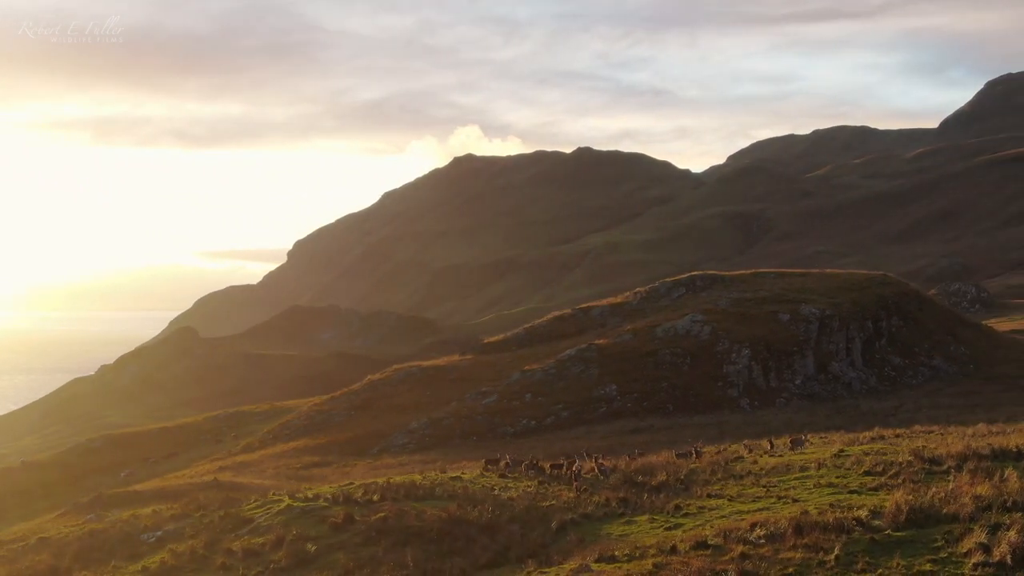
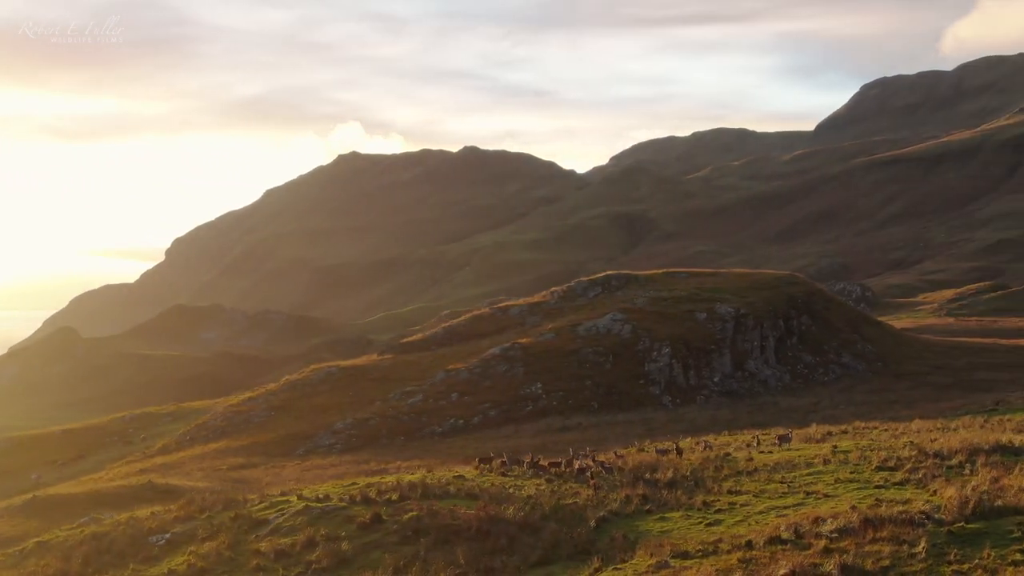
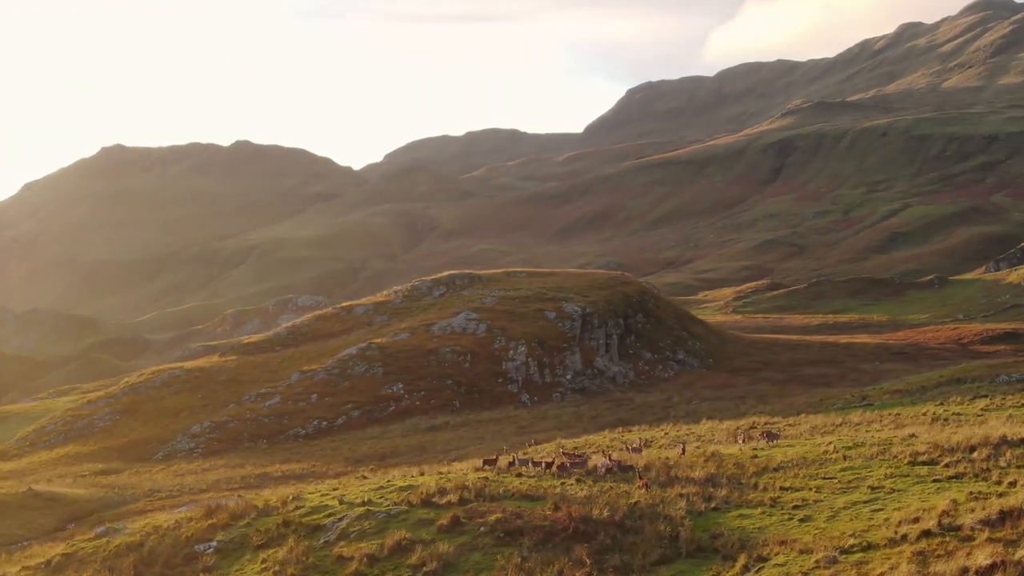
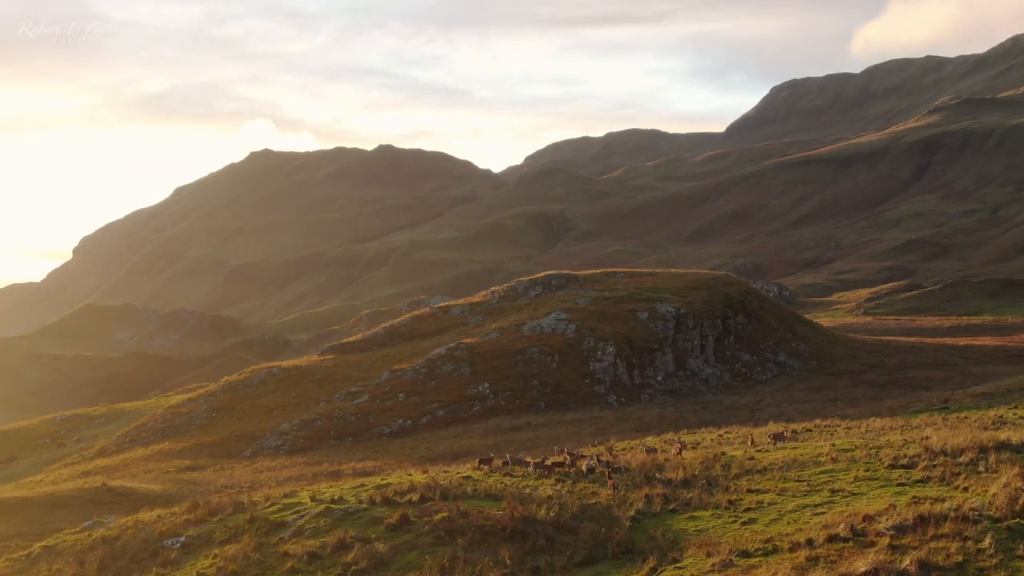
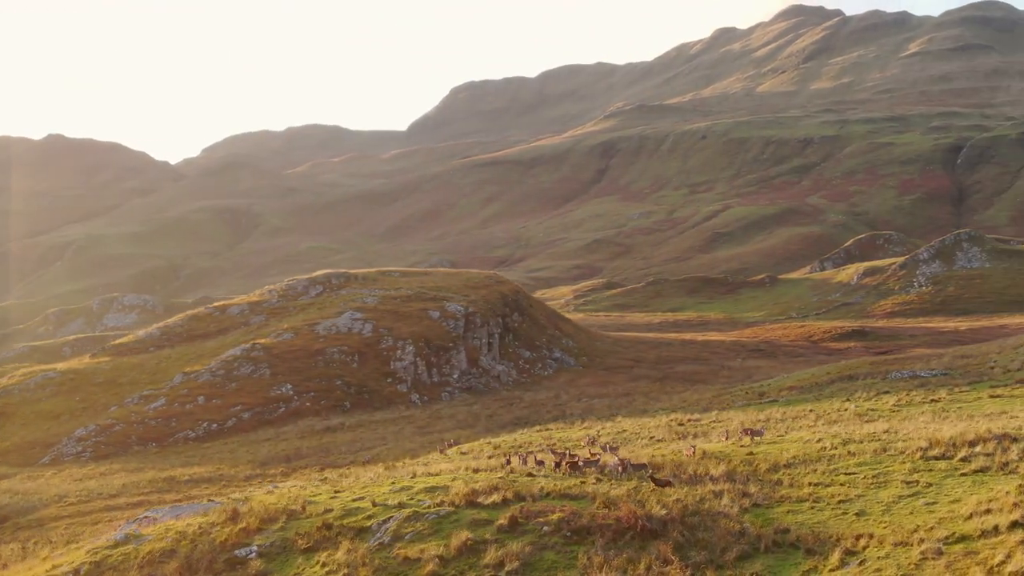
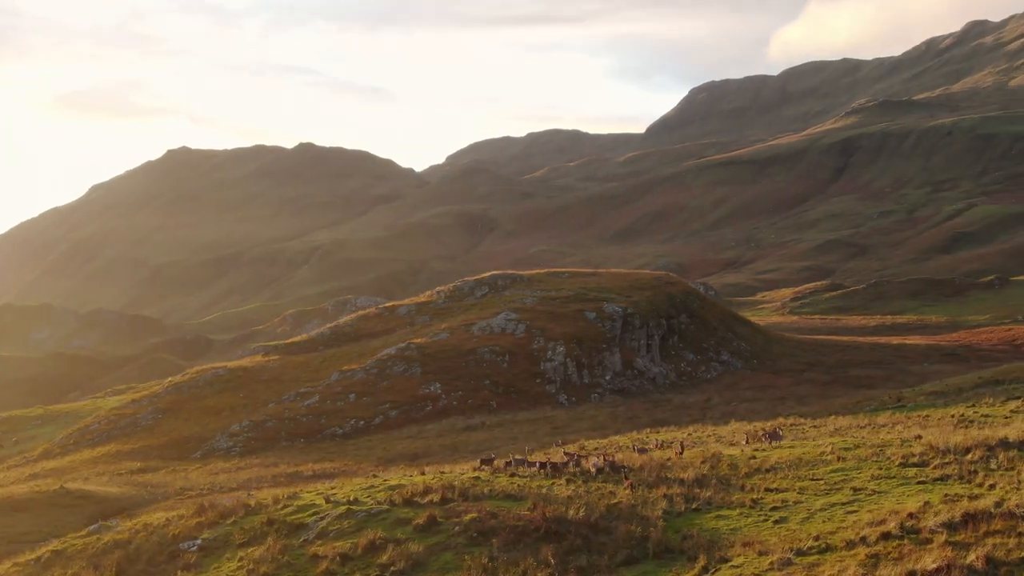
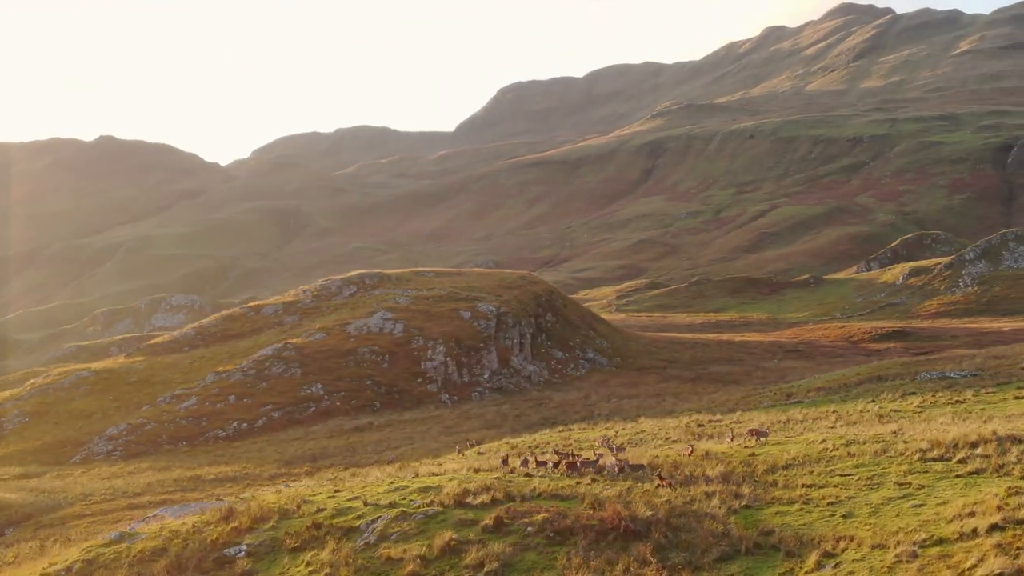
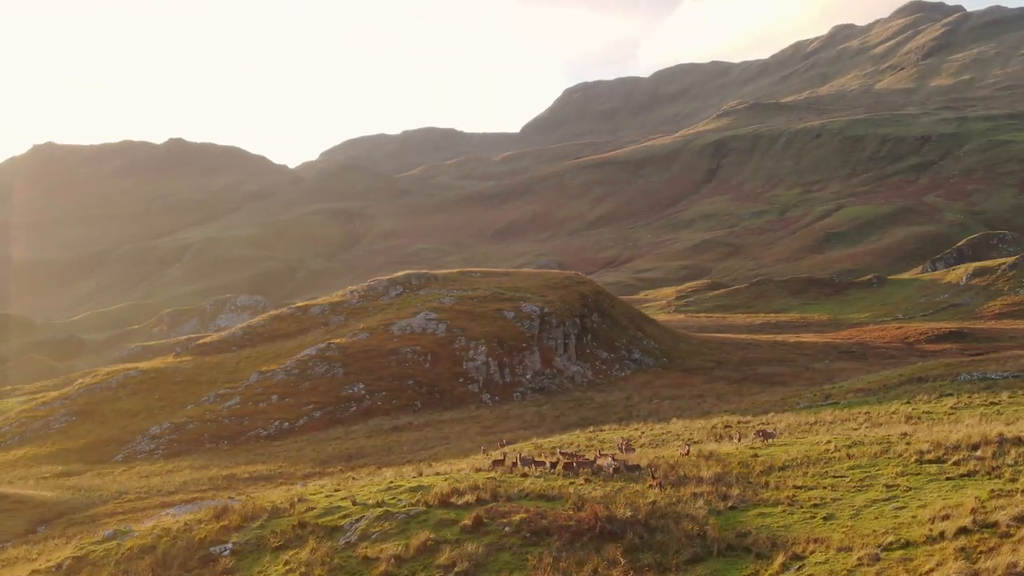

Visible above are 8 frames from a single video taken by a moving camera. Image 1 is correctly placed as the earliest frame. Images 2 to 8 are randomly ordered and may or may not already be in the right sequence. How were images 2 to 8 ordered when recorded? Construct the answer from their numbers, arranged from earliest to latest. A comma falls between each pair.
2, 4, 6, 3, 8, 7, 5
